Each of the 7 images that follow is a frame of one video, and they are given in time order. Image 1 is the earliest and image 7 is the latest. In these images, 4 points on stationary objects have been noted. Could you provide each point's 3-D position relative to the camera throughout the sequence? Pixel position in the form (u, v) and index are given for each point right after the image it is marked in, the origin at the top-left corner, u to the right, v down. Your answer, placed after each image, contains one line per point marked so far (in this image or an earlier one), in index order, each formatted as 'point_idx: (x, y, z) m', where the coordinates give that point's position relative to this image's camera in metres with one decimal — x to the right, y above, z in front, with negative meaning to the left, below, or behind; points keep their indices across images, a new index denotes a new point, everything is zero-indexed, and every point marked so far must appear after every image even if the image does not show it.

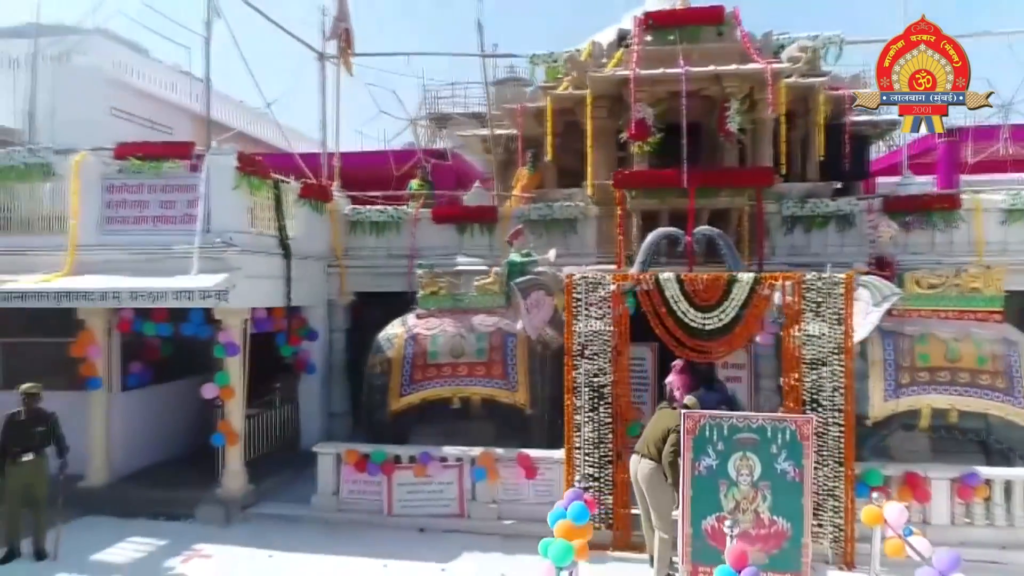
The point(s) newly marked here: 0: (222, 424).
0: (-3.4, -1.6, +8.5) m
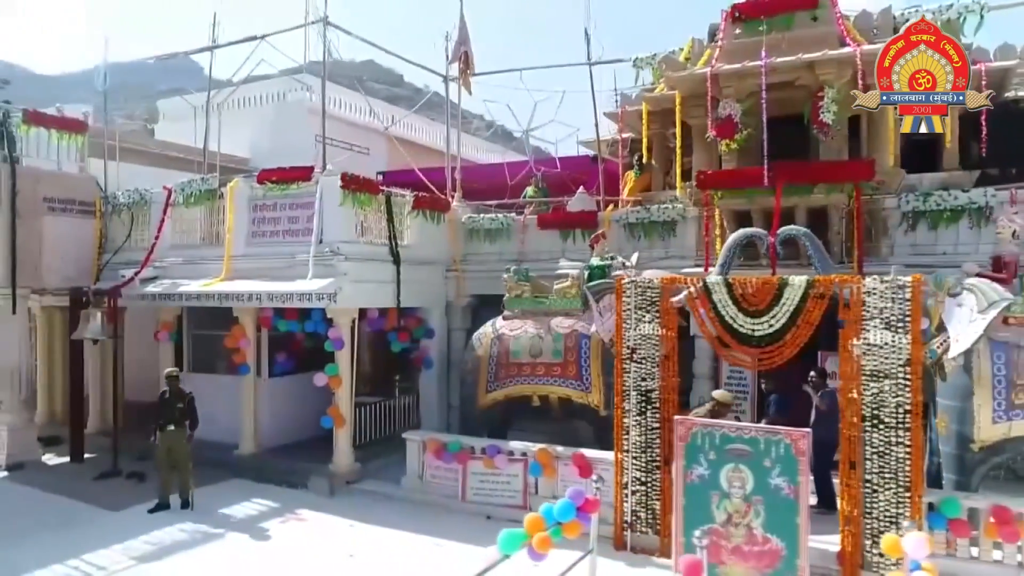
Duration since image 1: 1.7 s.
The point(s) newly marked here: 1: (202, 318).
0: (-2.5, -1.6, +9.8) m
1: (-5.0, -0.5, +11.4) m
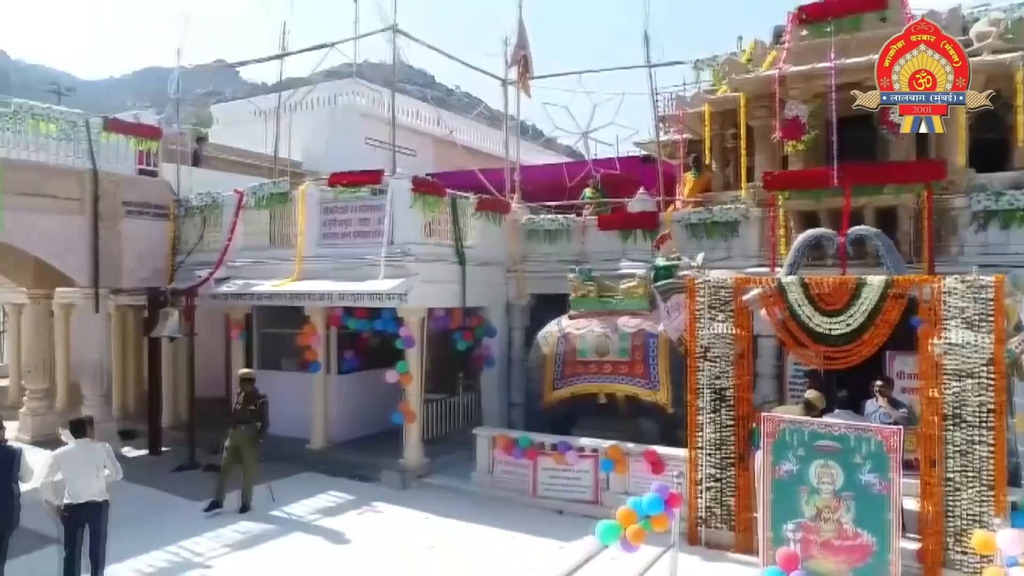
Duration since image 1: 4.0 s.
0: (-1.5, -1.6, +10.1) m
1: (-4.0, -0.5, +11.8) m
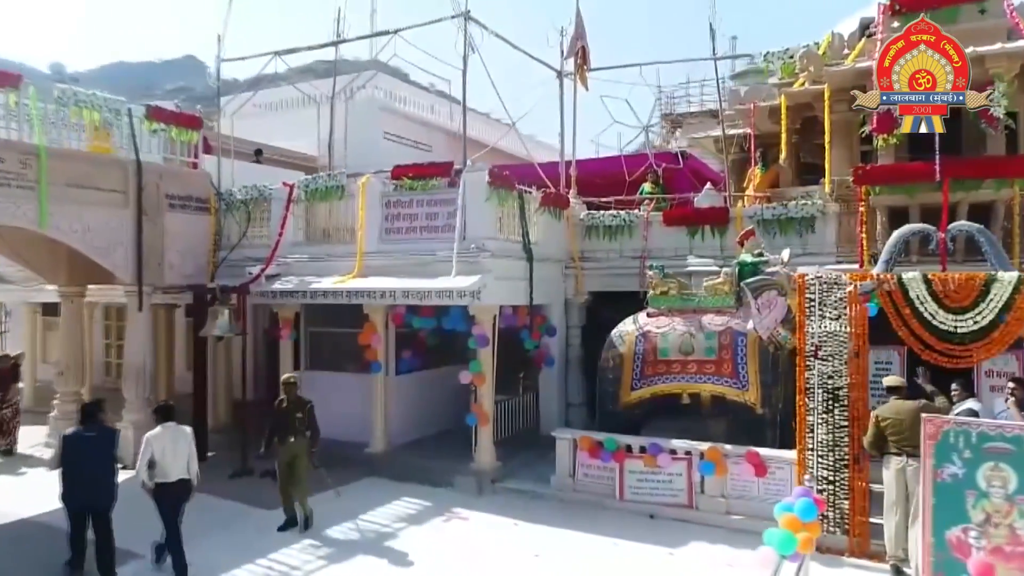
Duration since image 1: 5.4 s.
0: (-0.5, -1.6, +9.7) m
1: (-3.1, -0.5, +11.3) m
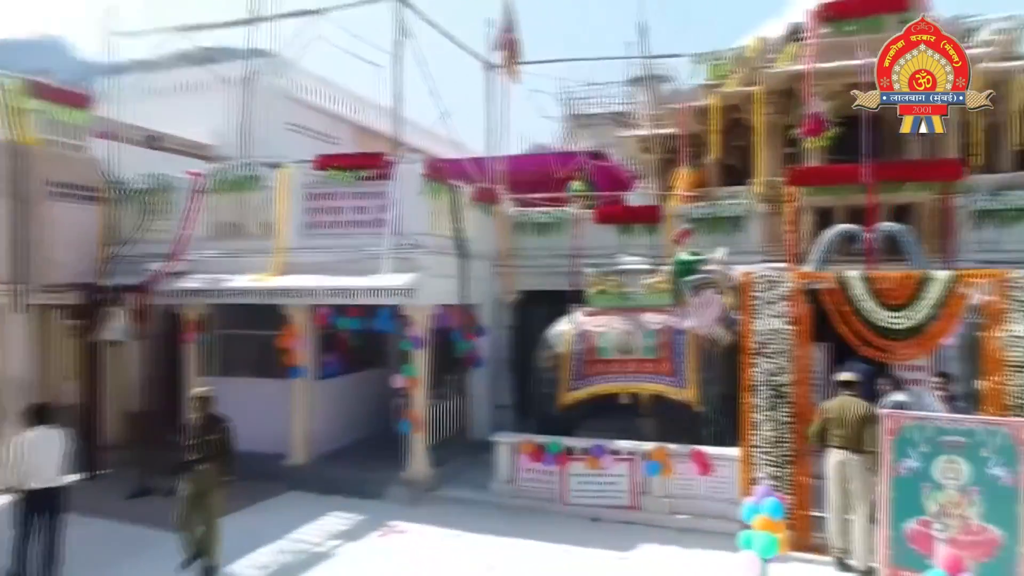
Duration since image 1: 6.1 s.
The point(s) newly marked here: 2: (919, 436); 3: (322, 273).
0: (-1.3, -1.6, +9.2) m
1: (-4.1, -0.4, +10.4) m
2: (+3.3, -1.2, +5.8) m
3: (-2.5, +0.2, +9.4) m
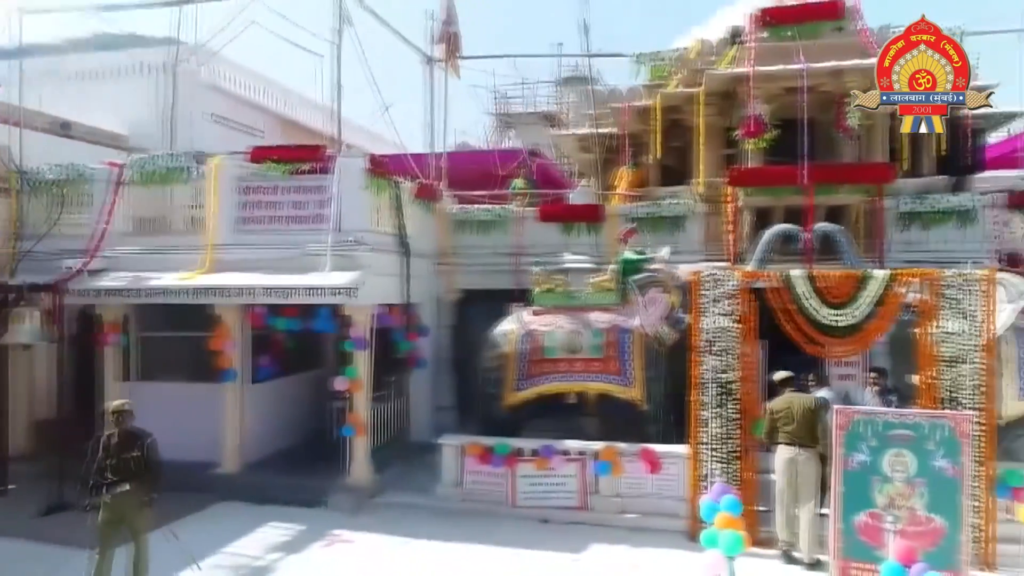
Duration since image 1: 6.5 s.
0: (-2.0, -1.6, +8.9) m
1: (-4.9, -0.4, +9.8) m
2: (+2.9, -1.2, +5.9) m
3: (-3.2, +0.2, +8.9) m
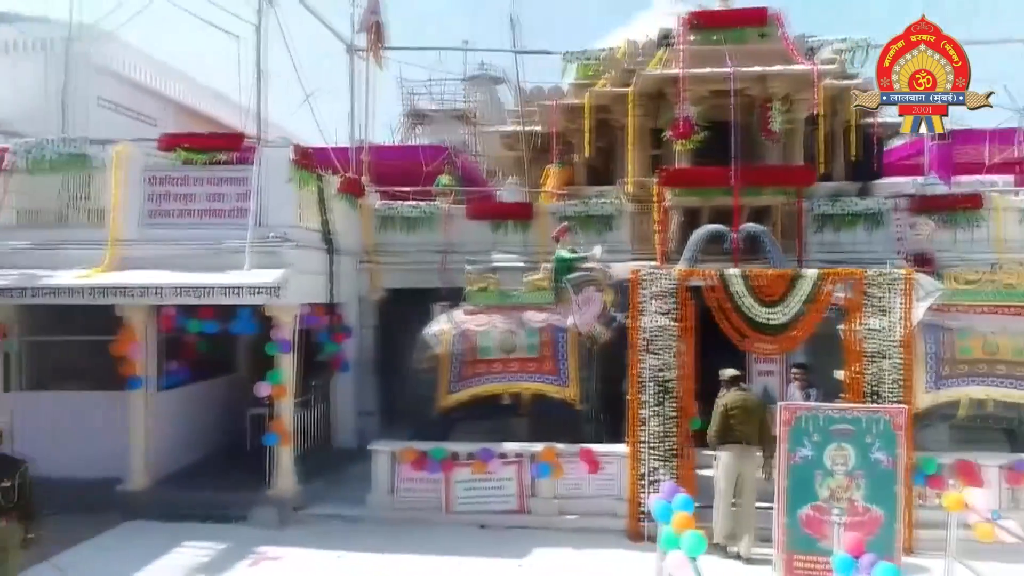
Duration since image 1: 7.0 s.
0: (-2.8, -1.6, +8.3) m
1: (-5.8, -0.4, +8.8) m
2: (+2.5, -1.2, +6.1) m
3: (-3.9, +0.2, +8.2) m
